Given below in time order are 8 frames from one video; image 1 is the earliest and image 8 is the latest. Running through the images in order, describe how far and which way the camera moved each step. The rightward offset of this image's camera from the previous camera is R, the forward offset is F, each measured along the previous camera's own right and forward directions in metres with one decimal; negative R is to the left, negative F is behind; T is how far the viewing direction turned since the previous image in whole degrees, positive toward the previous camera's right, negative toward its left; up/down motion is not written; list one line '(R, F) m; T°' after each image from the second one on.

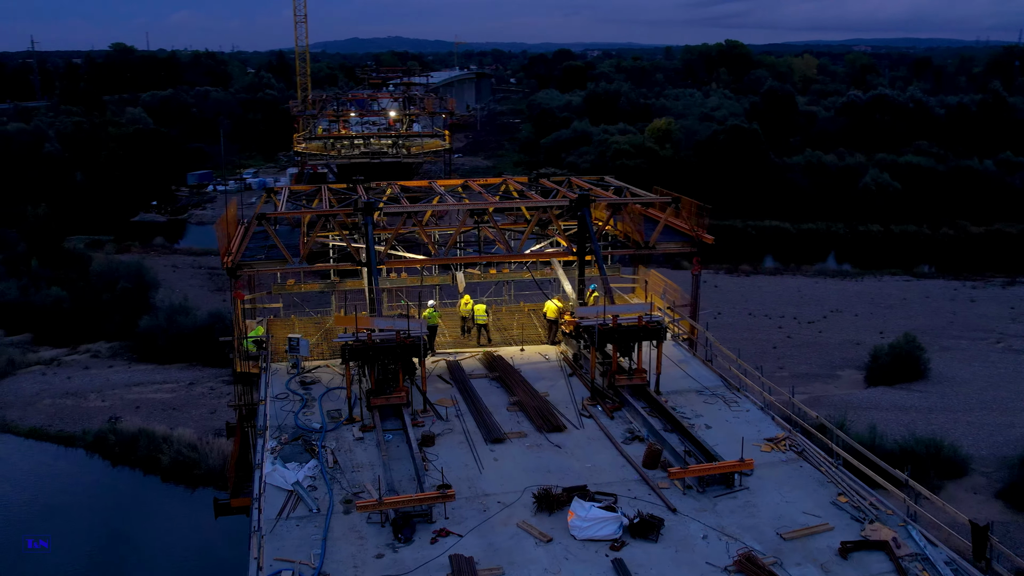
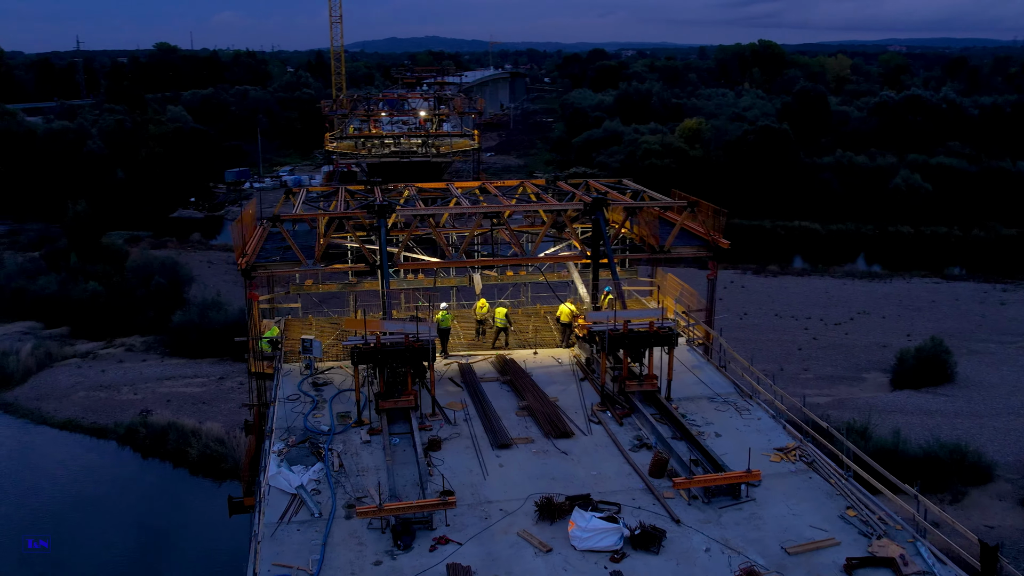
(+0.2, +0.1) m; -2°
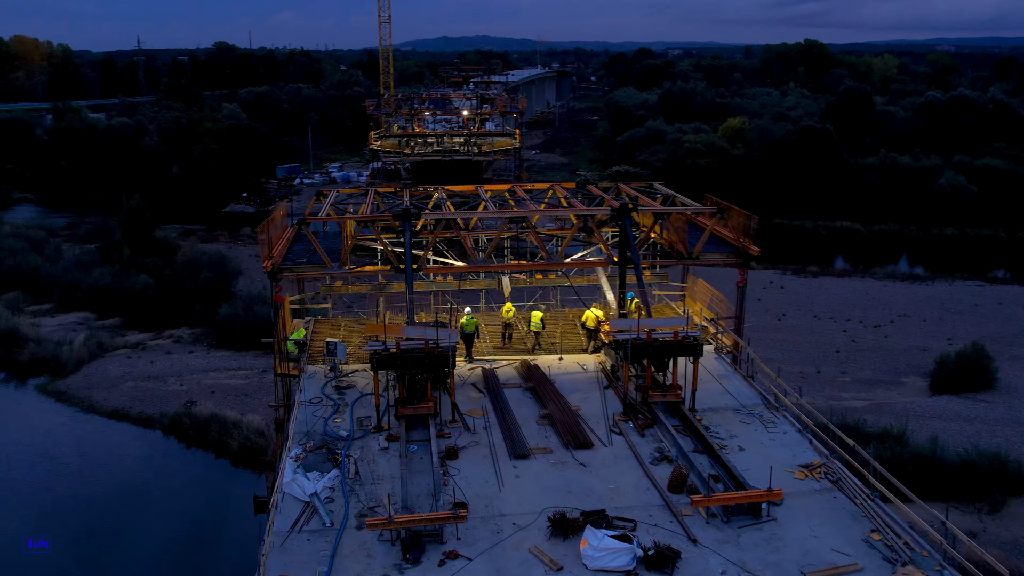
(+0.2, +0.2) m; -3°
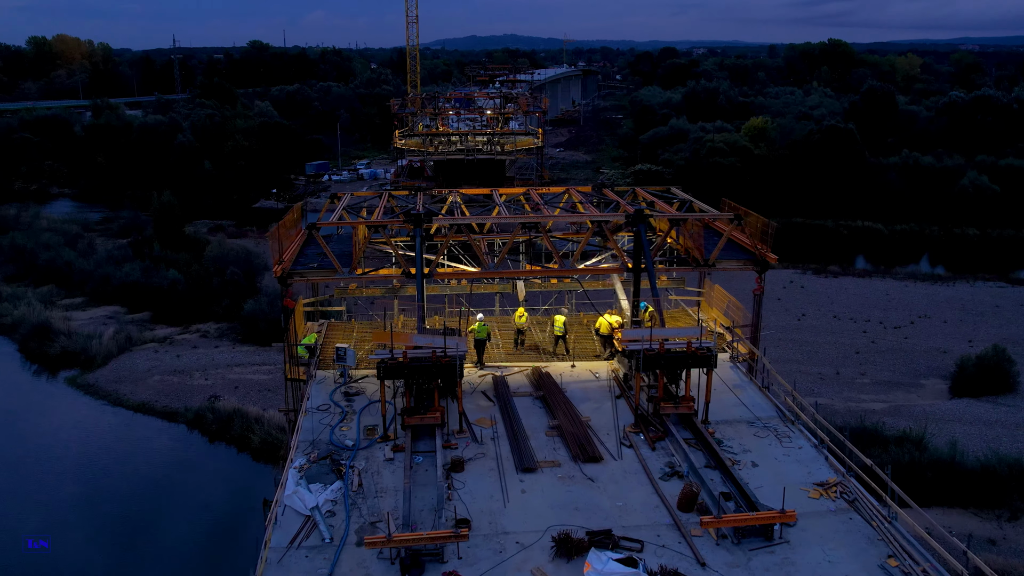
(+0.2, +0.3) m; -1°
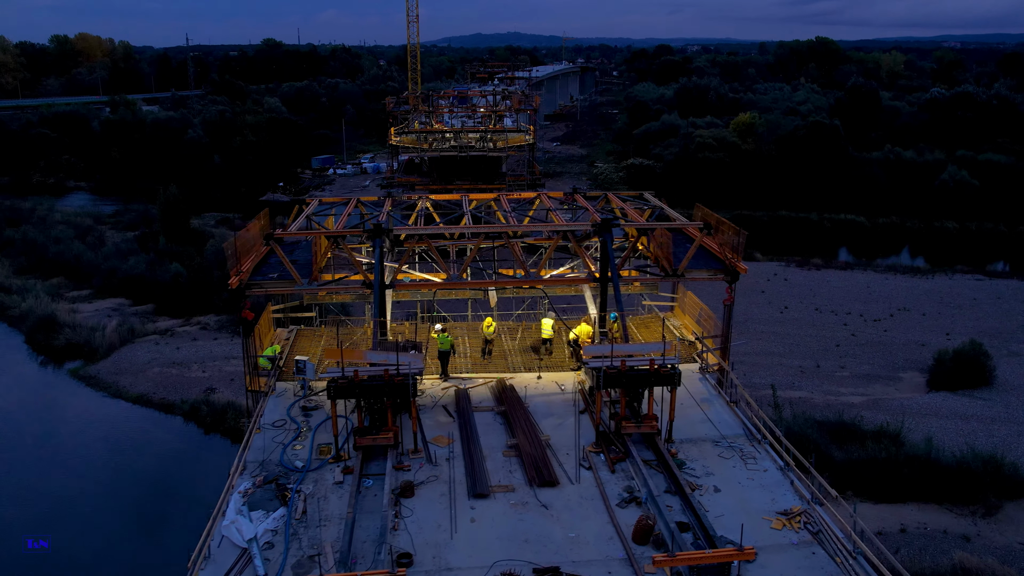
(+0.5, +0.6) m; +1°
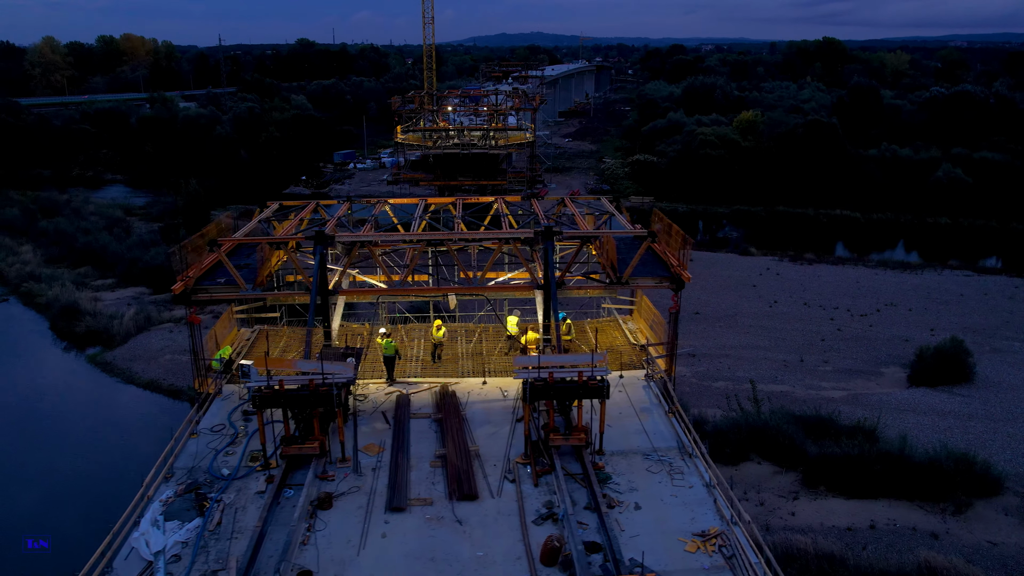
(+1.1, +0.2) m; +1°
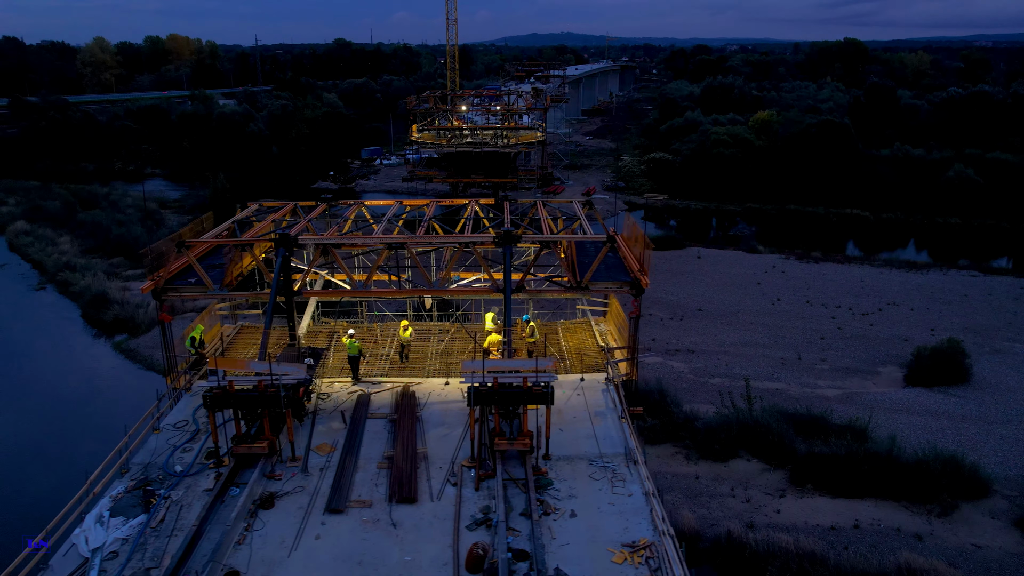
(+1.0, -0.2) m; 0°
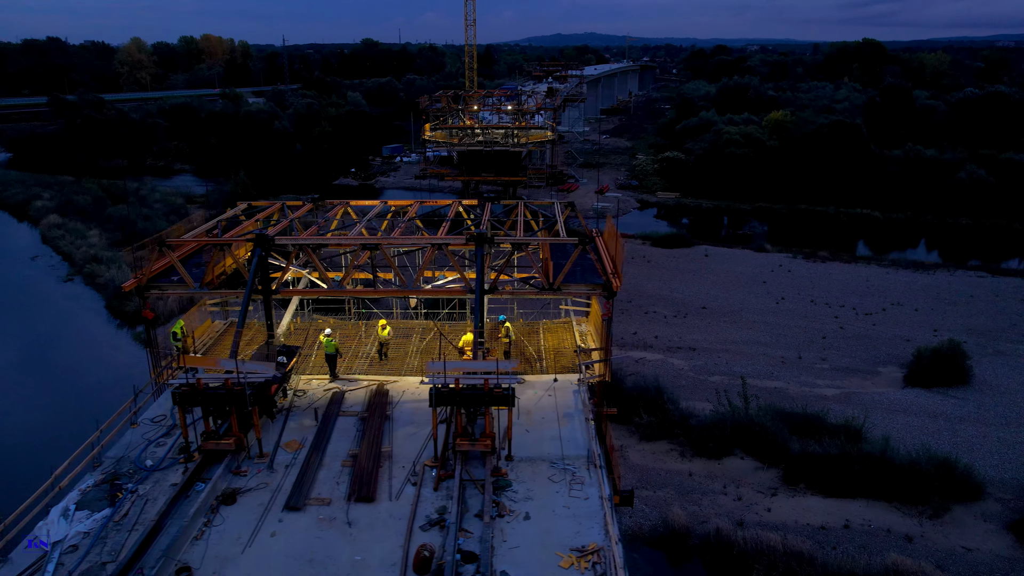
(+0.7, -0.2) m; 0°
